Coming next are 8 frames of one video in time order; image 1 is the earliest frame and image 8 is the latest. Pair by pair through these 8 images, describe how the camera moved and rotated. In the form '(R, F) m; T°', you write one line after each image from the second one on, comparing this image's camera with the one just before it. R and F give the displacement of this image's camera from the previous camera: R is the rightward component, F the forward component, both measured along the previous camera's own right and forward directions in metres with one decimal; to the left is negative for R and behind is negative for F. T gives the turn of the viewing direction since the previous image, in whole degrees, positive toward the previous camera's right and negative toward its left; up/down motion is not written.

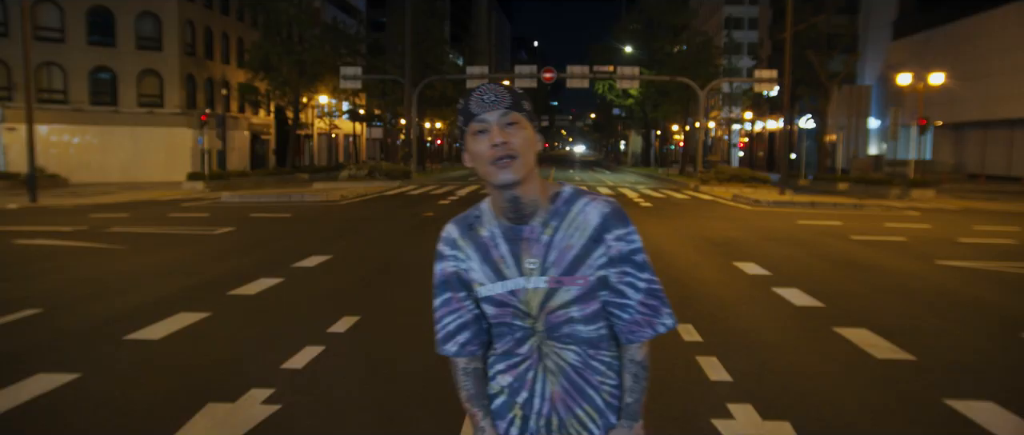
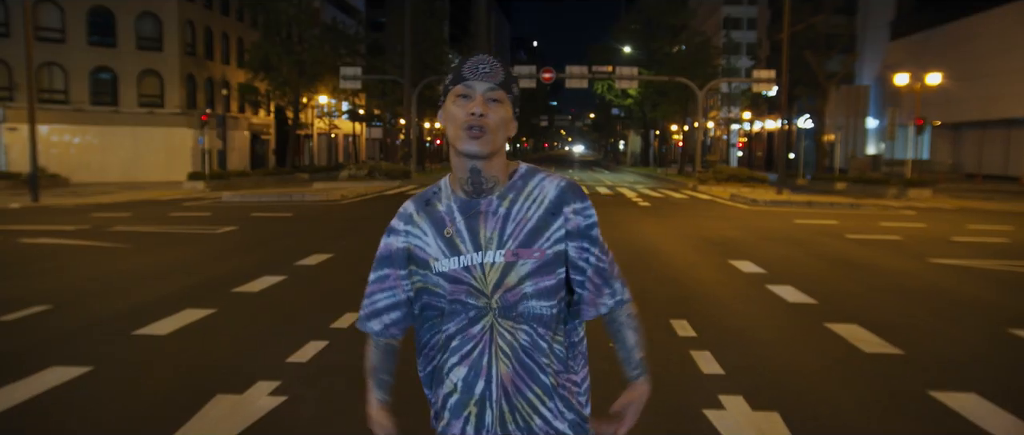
(0.0, -0.2) m; 0°
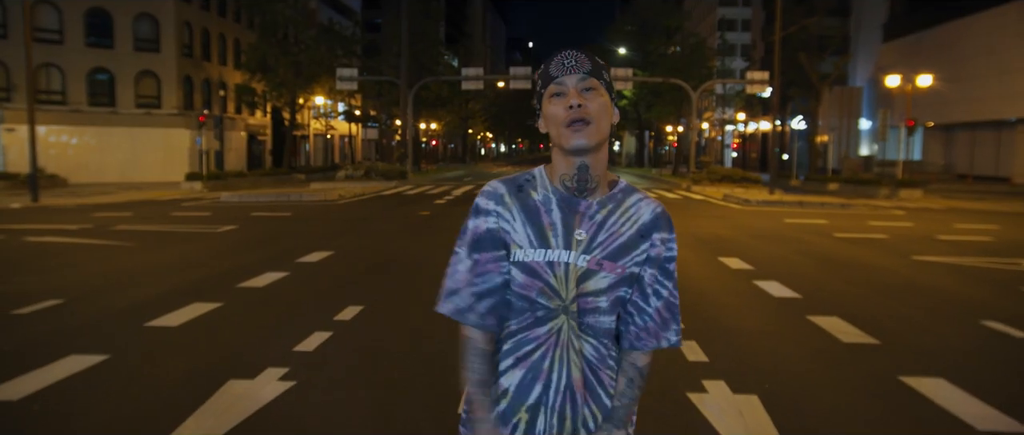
(0.0, -0.4) m; 0°
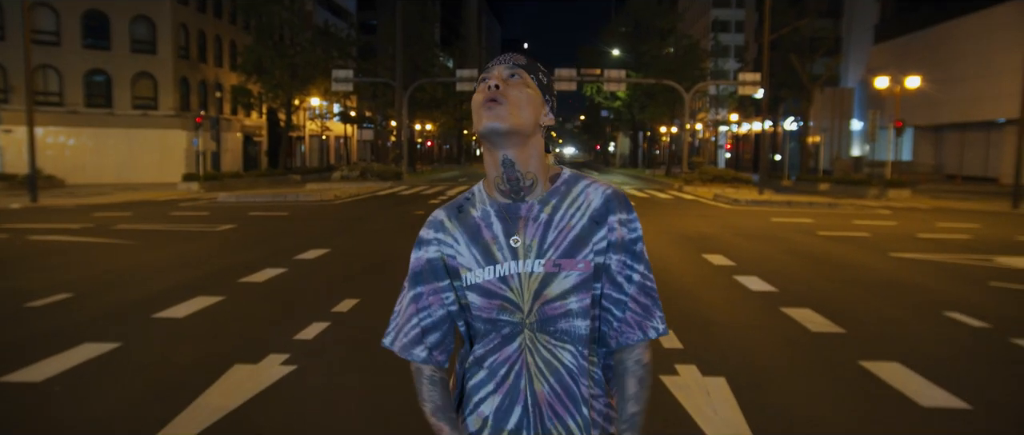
(+0.1, -0.5) m; 0°
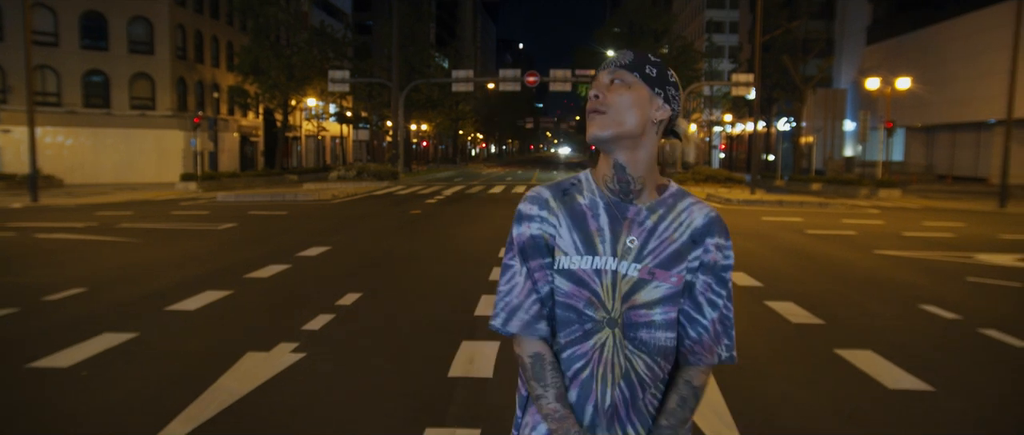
(0.0, -0.5) m; 0°
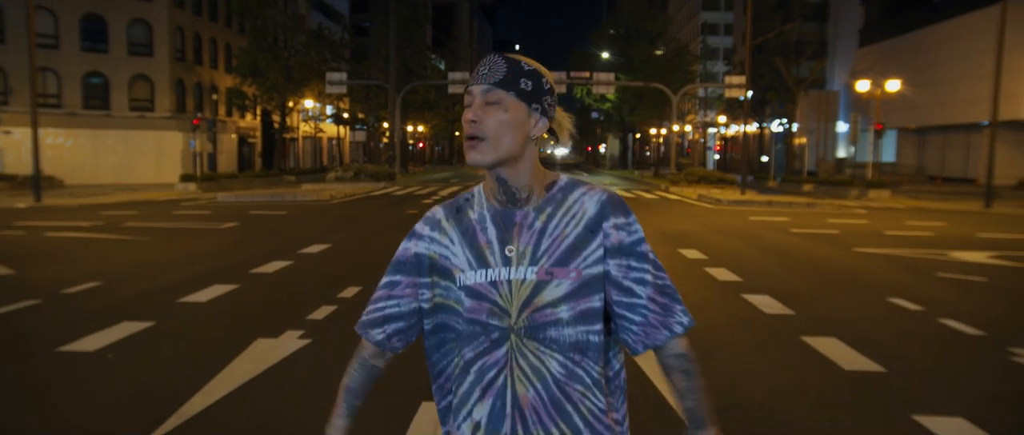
(+0.1, -0.6) m; 0°
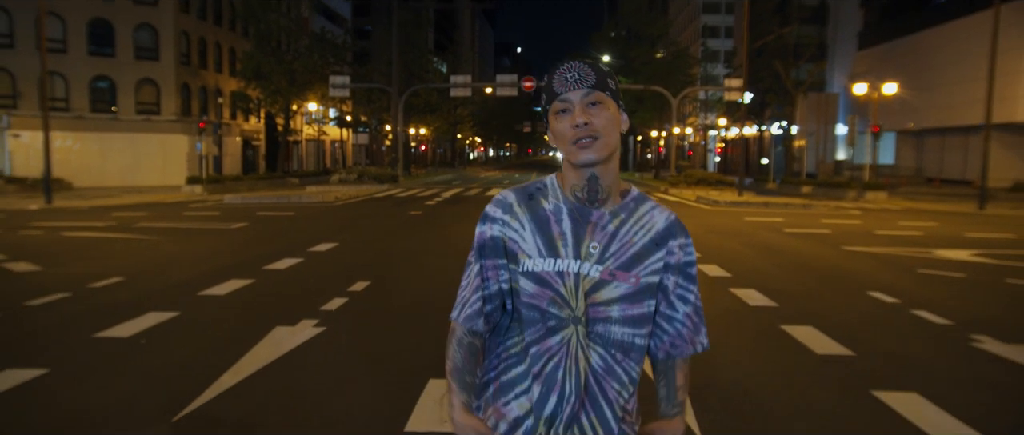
(0.0, -0.6) m; 0°
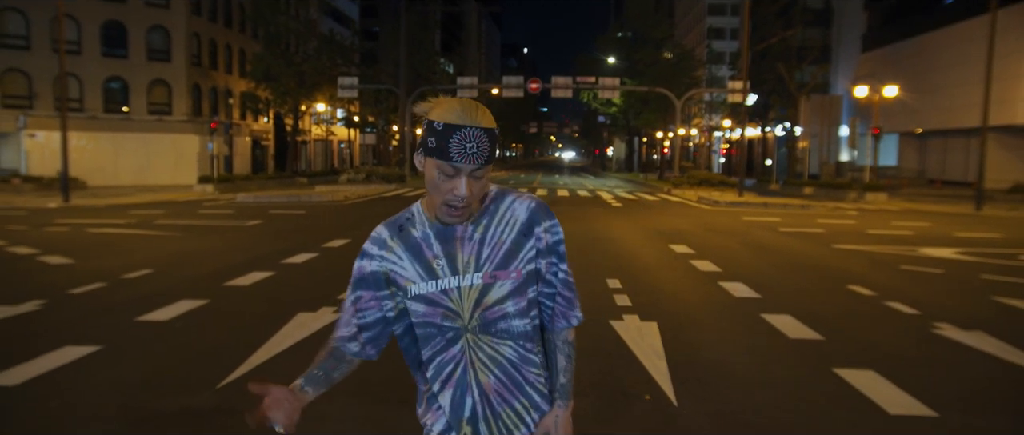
(0.0, -0.8) m; 0°
